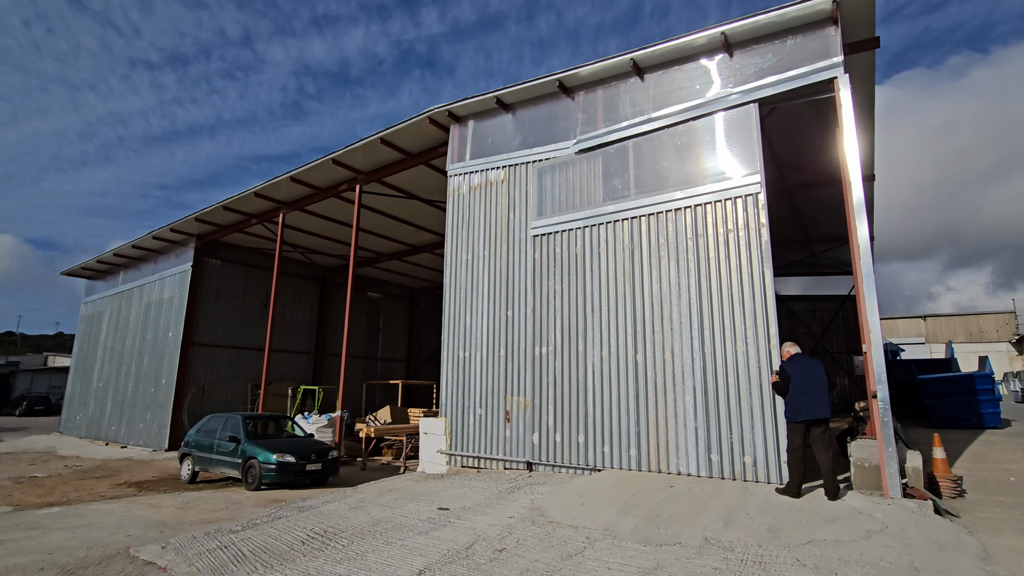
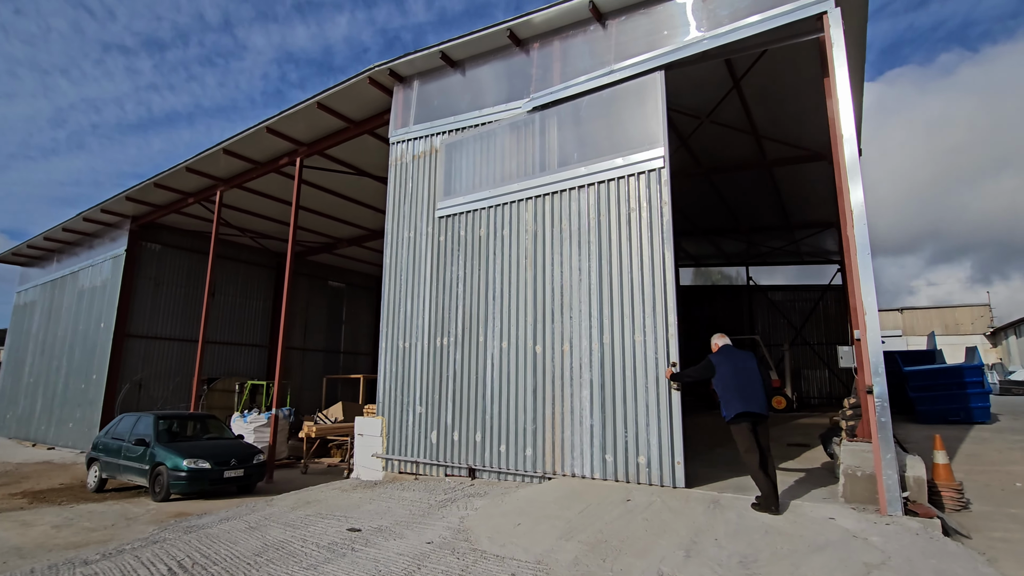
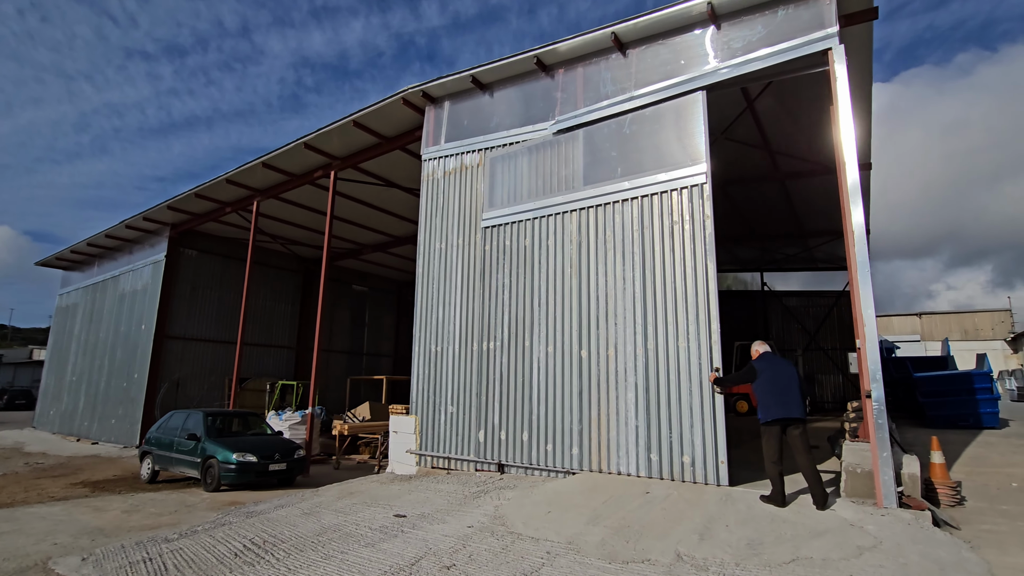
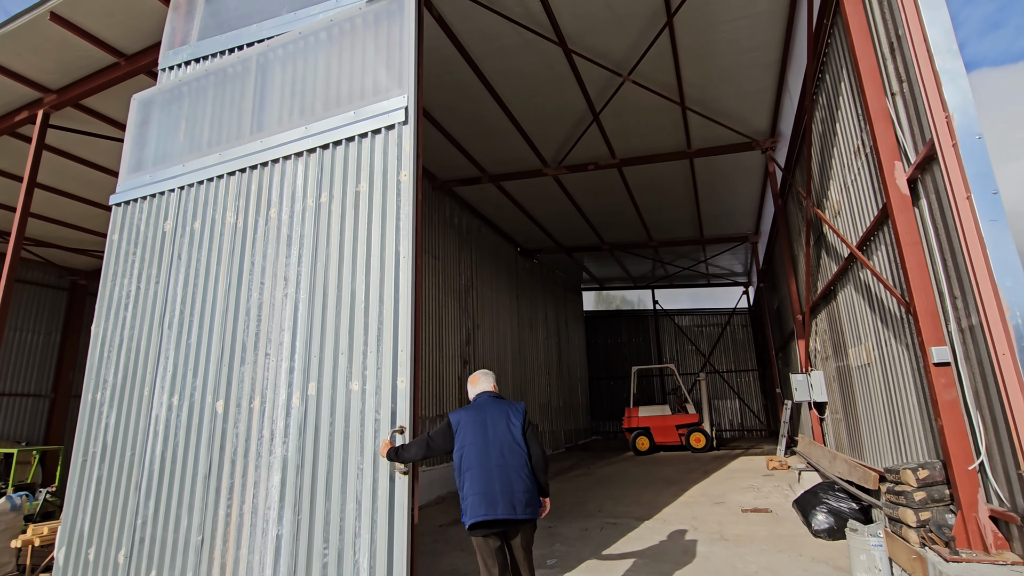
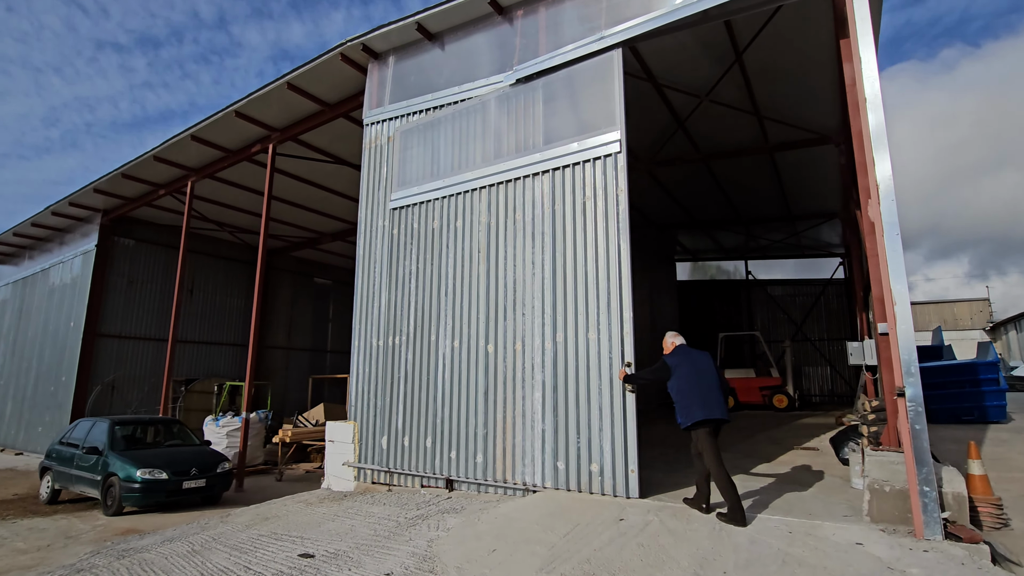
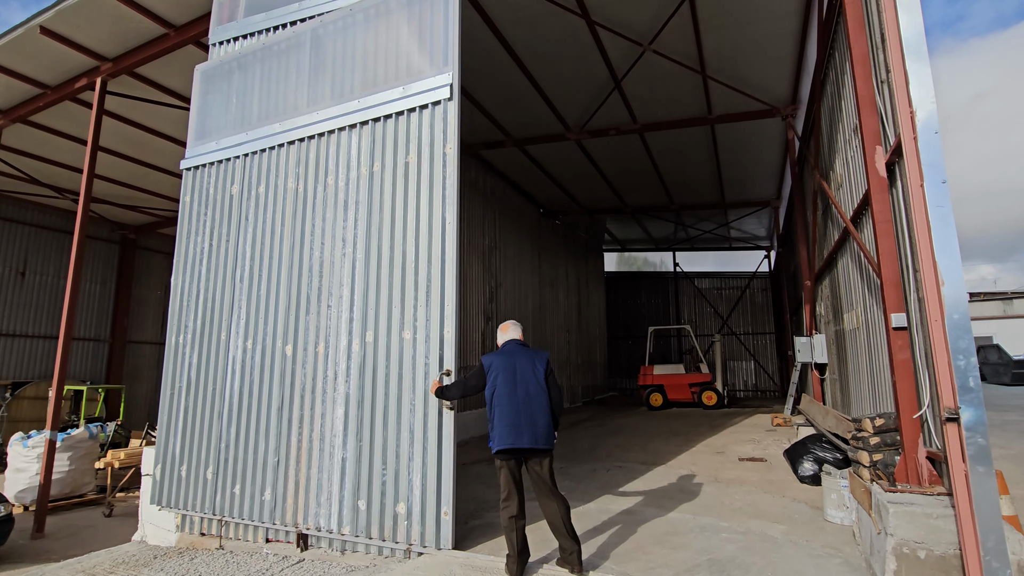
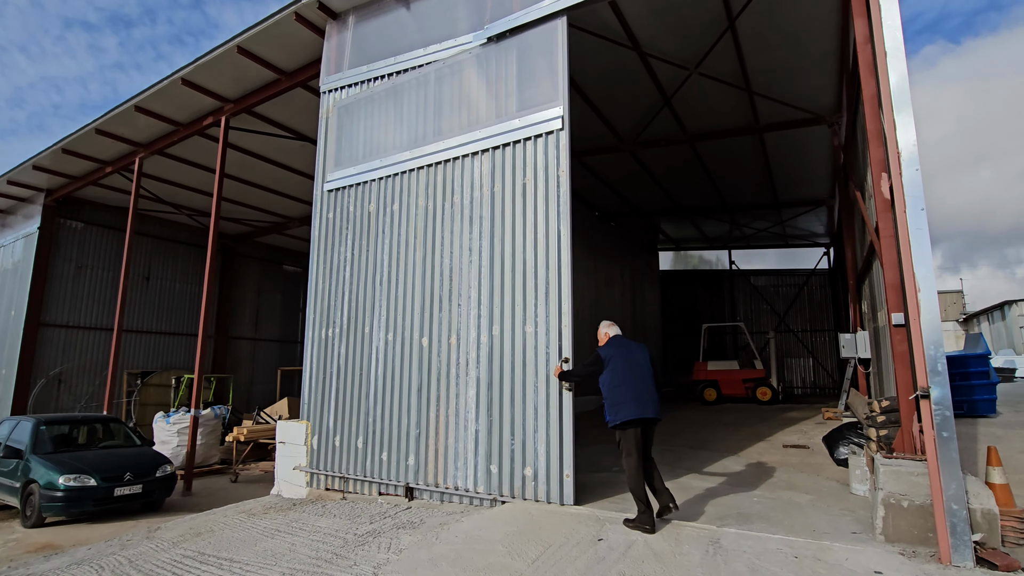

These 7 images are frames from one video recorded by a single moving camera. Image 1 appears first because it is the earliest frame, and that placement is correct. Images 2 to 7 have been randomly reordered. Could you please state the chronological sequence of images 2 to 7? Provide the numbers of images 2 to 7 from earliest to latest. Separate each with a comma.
3, 2, 5, 7, 6, 4
